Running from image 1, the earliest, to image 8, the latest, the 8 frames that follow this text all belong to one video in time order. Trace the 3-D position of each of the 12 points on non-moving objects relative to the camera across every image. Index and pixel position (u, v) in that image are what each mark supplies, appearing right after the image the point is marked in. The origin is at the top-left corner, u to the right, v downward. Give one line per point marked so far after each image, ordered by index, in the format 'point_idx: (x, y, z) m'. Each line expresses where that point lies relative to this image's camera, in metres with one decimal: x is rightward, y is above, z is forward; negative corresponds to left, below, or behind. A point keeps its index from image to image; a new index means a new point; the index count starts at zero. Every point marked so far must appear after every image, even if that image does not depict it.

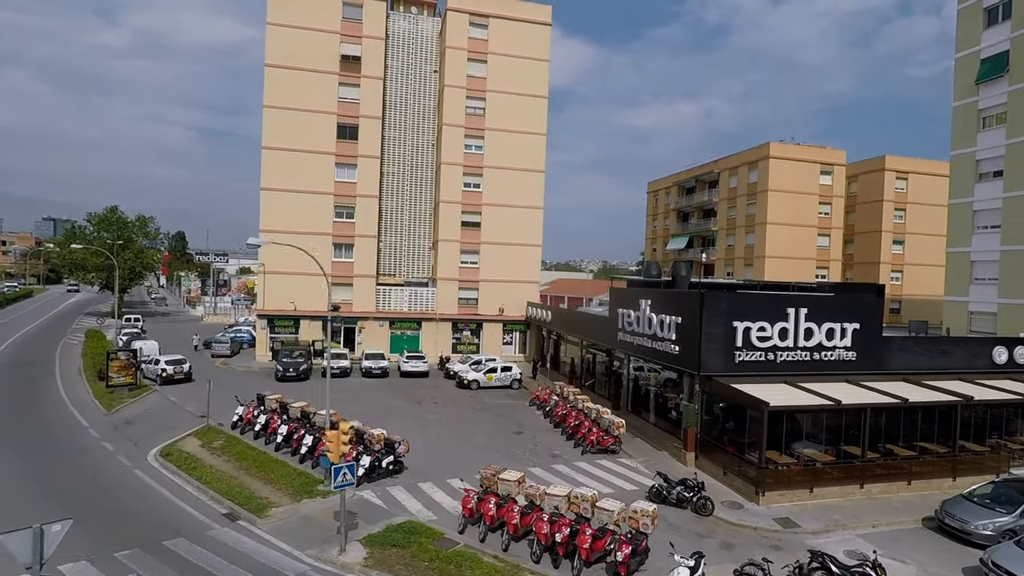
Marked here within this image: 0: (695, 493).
0: (+5.2, -5.8, +16.4) m
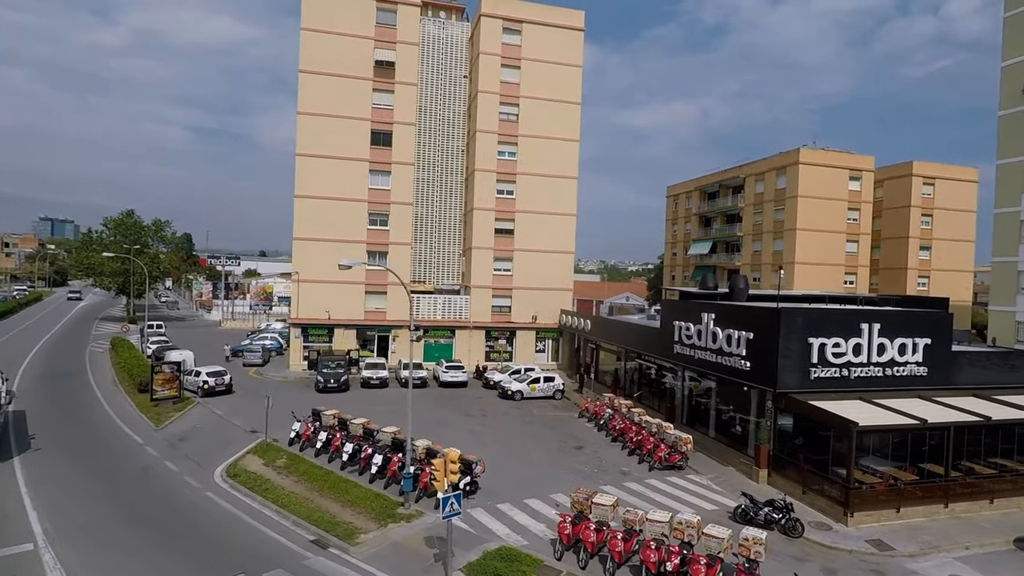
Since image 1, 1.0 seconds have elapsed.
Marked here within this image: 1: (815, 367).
0: (+7.6, -6.3, +16.2) m
1: (+10.0, -2.6, +19.1) m
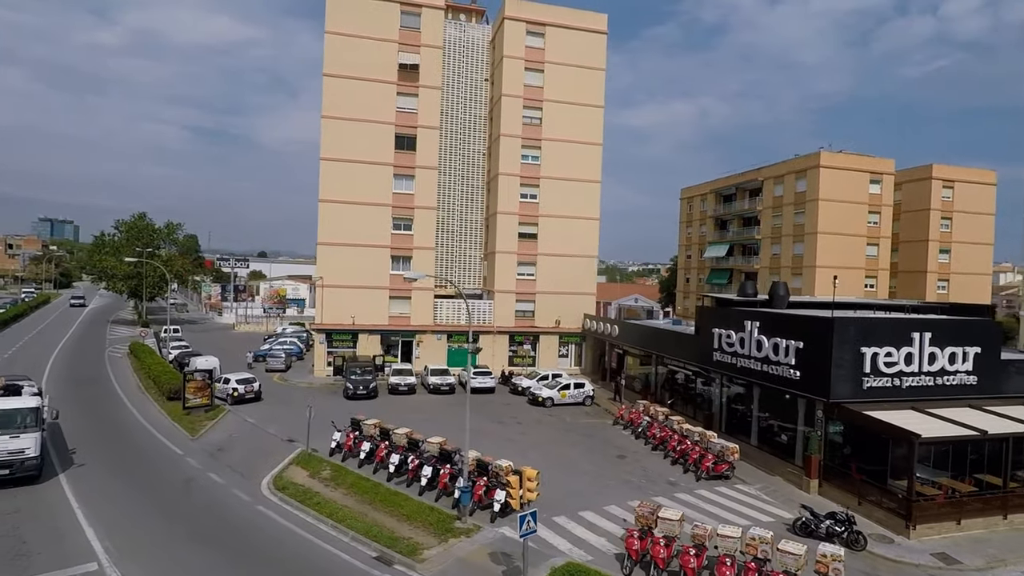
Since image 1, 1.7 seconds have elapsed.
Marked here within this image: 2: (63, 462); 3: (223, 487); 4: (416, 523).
0: (+9.2, -6.6, +16.0) m
1: (+11.6, -2.9, +18.9) m
2: (-15.2, -5.8, +19.6) m
3: (-9.2, -6.4, +18.6) m
4: (-2.7, -6.6, +16.4) m
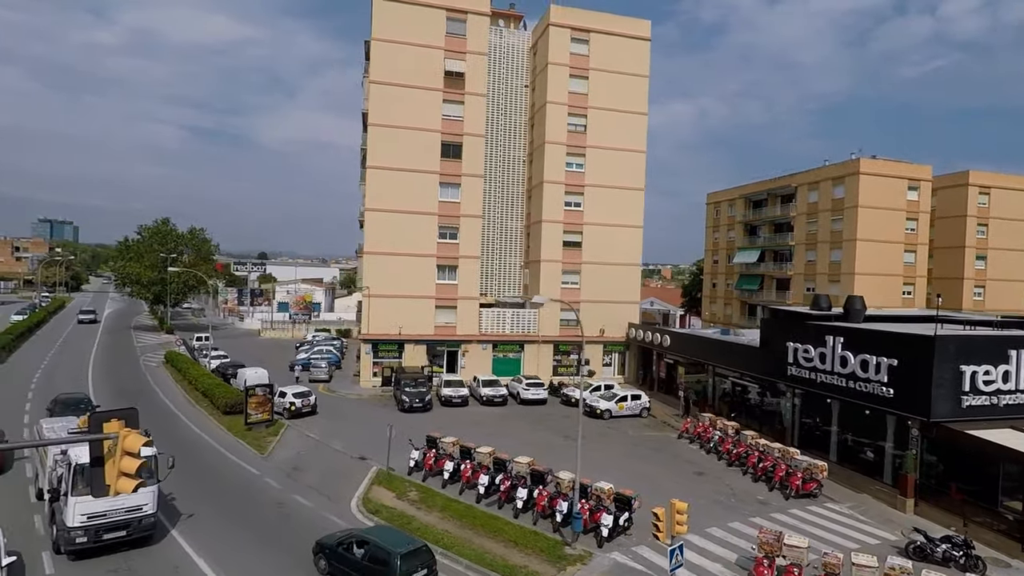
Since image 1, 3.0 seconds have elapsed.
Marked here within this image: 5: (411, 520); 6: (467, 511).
0: (+12.3, -7.2, +15.8) m
1: (+14.6, -3.4, +18.7) m
2: (-12.2, -6.4, +19.2) m
3: (-6.2, -7.0, +18.2) m
4: (+0.4, -7.2, +16.0) m
5: (-3.0, -7.0, +17.4) m
6: (-1.4, -7.0, +18.2) m
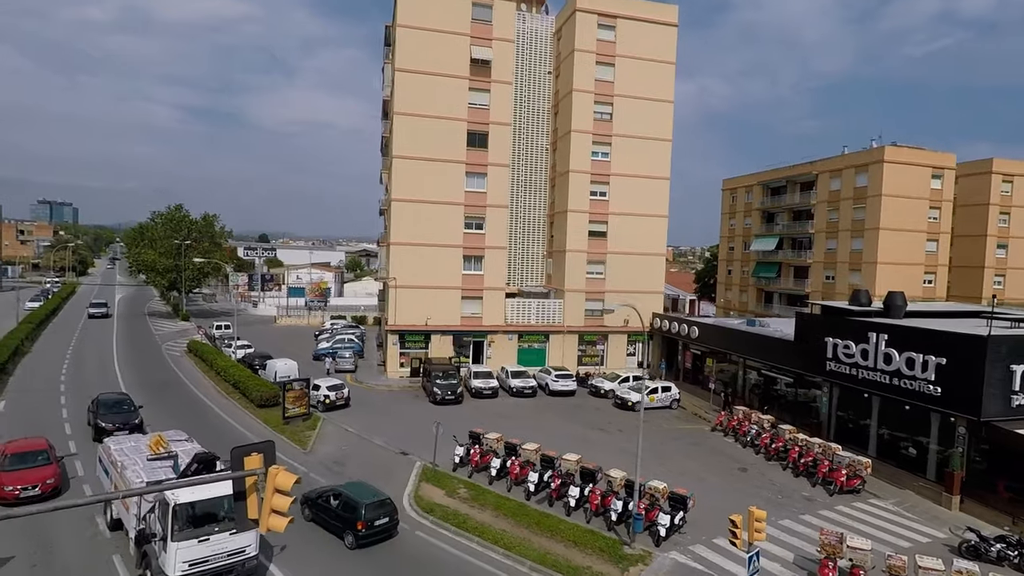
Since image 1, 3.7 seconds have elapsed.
0: (+14.0, -7.3, +16.0) m
1: (+16.3, -3.4, +18.8) m
2: (-10.5, -6.4, +19.2) m
3: (-4.5, -7.0, +18.3) m
4: (+2.0, -7.3, +16.2) m
5: (-1.4, -7.0, +17.6) m
6: (+0.3, -7.0, +18.3) m
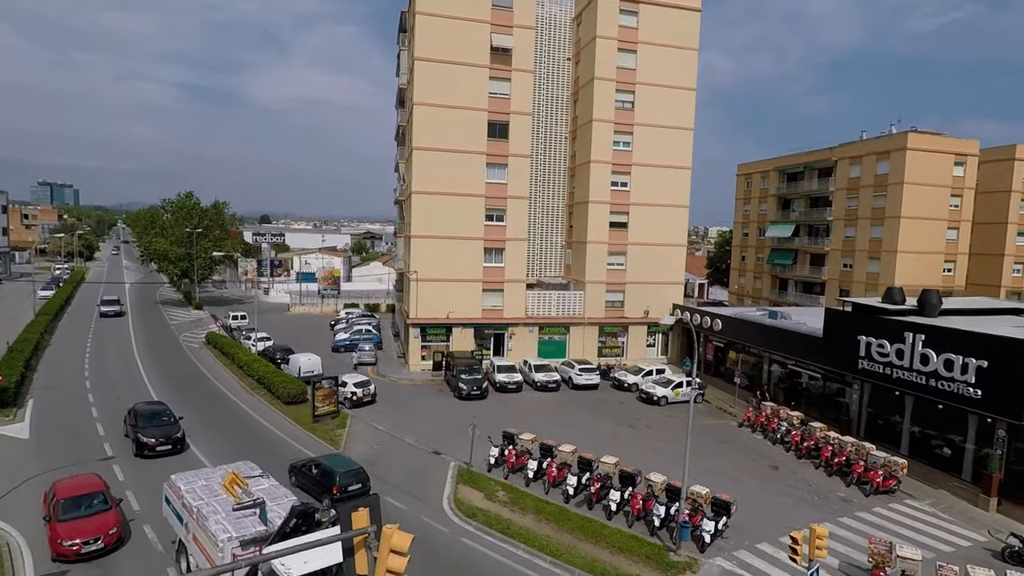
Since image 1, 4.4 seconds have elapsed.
0: (+15.3, -7.5, +16.0) m
1: (+17.6, -3.5, +18.7) m
2: (-9.2, -6.5, +19.3) m
3: (-3.2, -7.1, +18.3) m
4: (+3.3, -7.5, +16.2) m
5: (-0.1, -7.2, +17.6) m
6: (+1.6, -7.1, +18.4) m
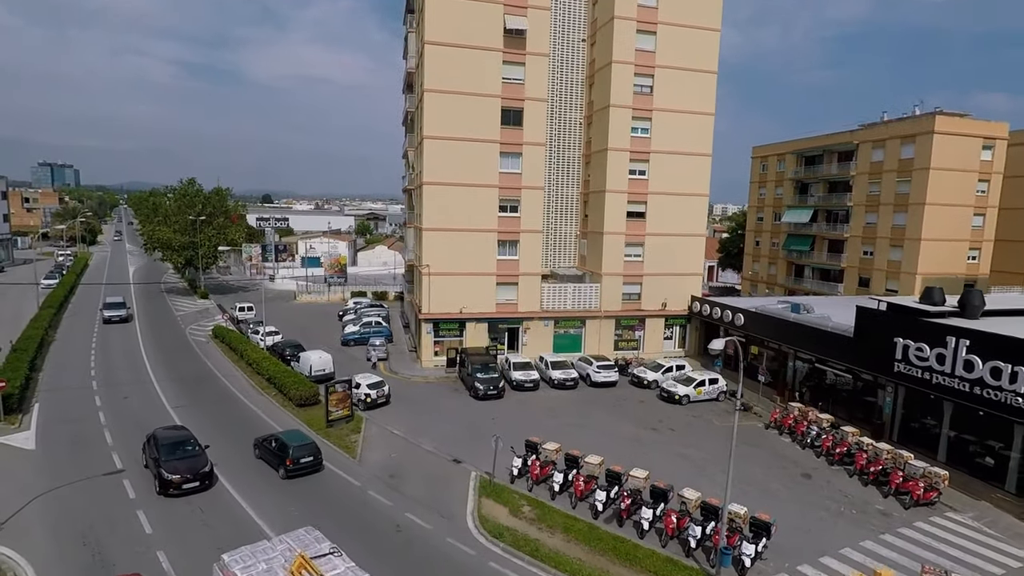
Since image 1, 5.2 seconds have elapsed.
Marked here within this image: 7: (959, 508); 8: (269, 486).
0: (+16.1, -7.8, +15.2) m
1: (+18.4, -3.7, +17.7) m
2: (-8.4, -6.8, +18.6) m
3: (-2.4, -7.4, +17.6) m
4: (+4.2, -7.8, +15.5) m
5: (+0.8, -7.5, +16.9) m
6: (+2.4, -7.4, +17.6) m
7: (+15.3, -7.6, +20.0) m
8: (-7.3, -6.8, +19.6) m
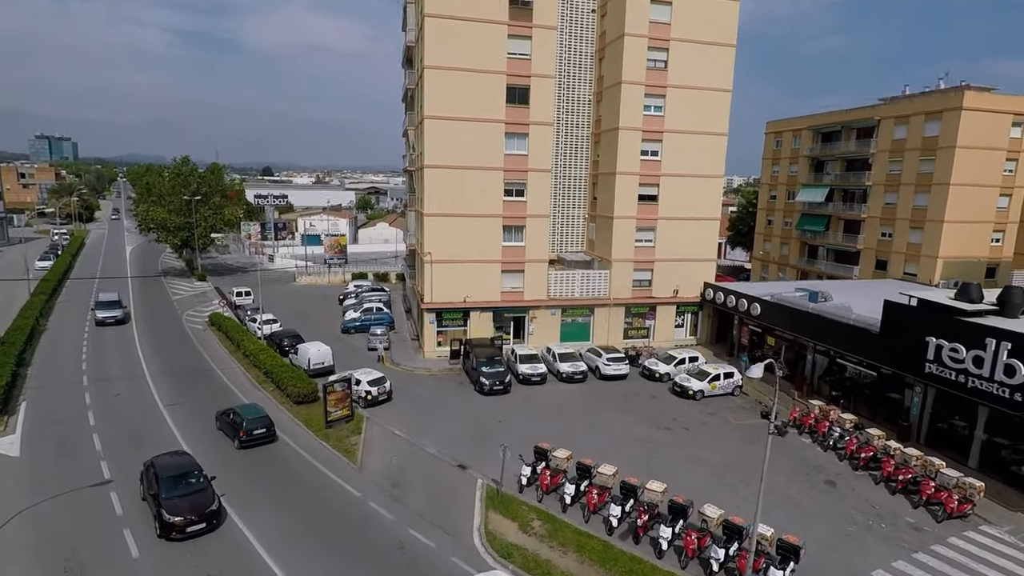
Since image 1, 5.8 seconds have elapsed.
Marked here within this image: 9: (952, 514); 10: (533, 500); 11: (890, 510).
0: (+16.4, -8.0, +14.1) m
1: (+18.7, -3.8, +16.4) m
2: (-8.1, -6.9, +17.5) m
3: (-2.1, -7.5, +16.6) m
4: (+4.4, -8.1, +14.4) m
5: (+1.1, -7.6, +15.9) m
6: (+2.7, -7.5, +16.6) m
7: (+15.6, -7.6, +18.9) m
8: (-7.0, -6.9, +18.5) m
9: (+14.1, -7.3, +18.9) m
10: (+0.7, -7.0, +19.3) m
11: (+12.6, -7.4, +19.3) m
